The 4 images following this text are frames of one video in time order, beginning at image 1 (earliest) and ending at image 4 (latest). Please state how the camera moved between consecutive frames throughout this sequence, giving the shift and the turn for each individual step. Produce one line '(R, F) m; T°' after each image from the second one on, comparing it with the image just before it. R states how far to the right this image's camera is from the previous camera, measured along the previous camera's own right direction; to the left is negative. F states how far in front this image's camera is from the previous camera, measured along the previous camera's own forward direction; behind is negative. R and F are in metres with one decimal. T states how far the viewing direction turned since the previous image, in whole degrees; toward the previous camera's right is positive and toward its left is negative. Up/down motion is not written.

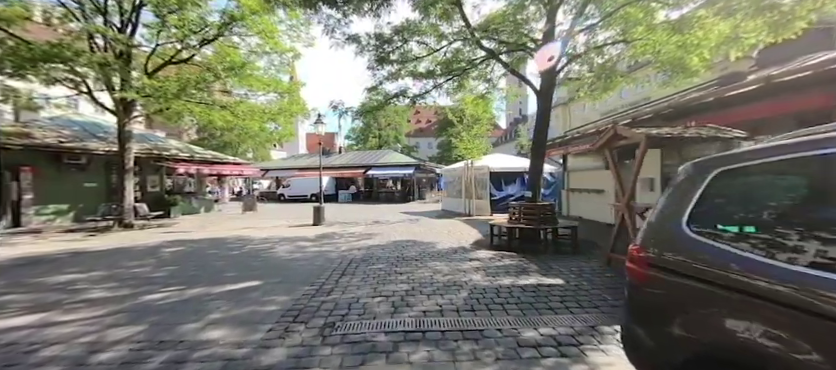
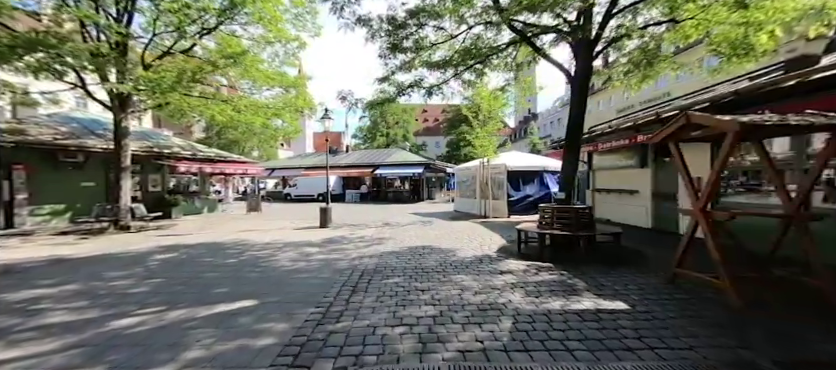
(-0.3, +0.9) m; -1°
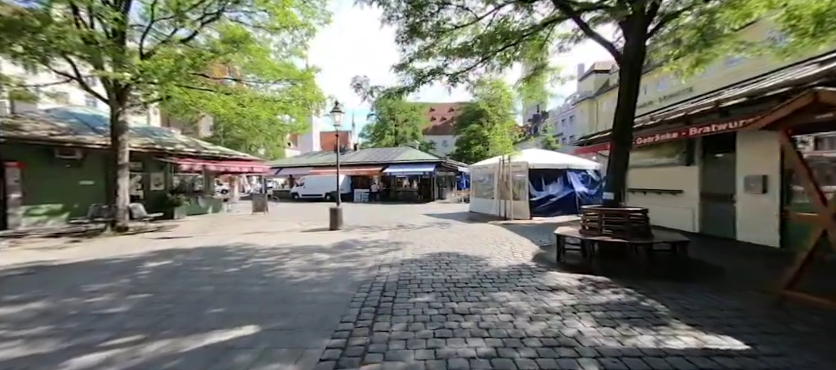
(-0.4, +0.9) m; -1°
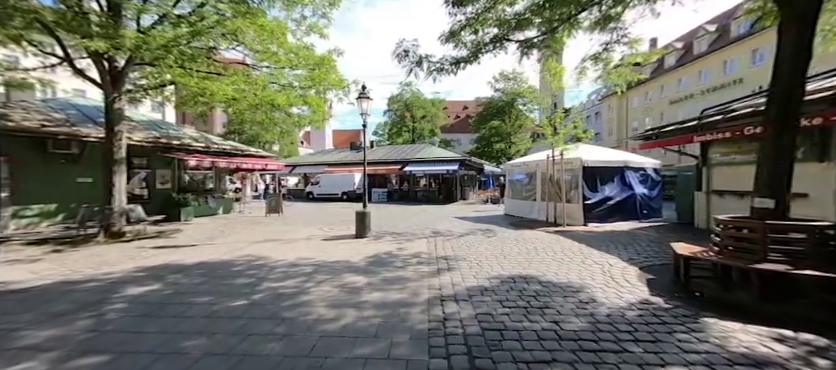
(-0.9, +1.8) m; -2°
